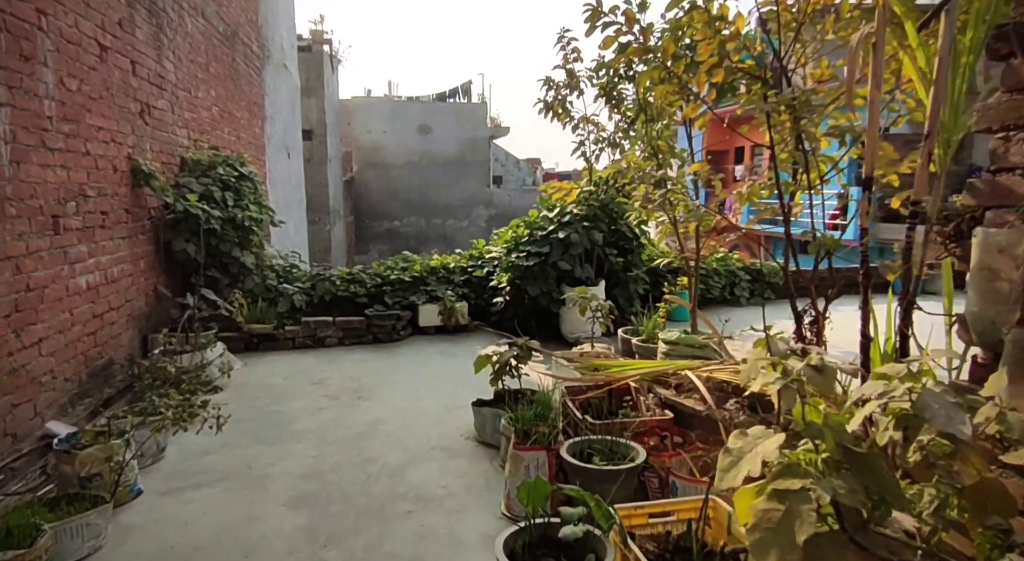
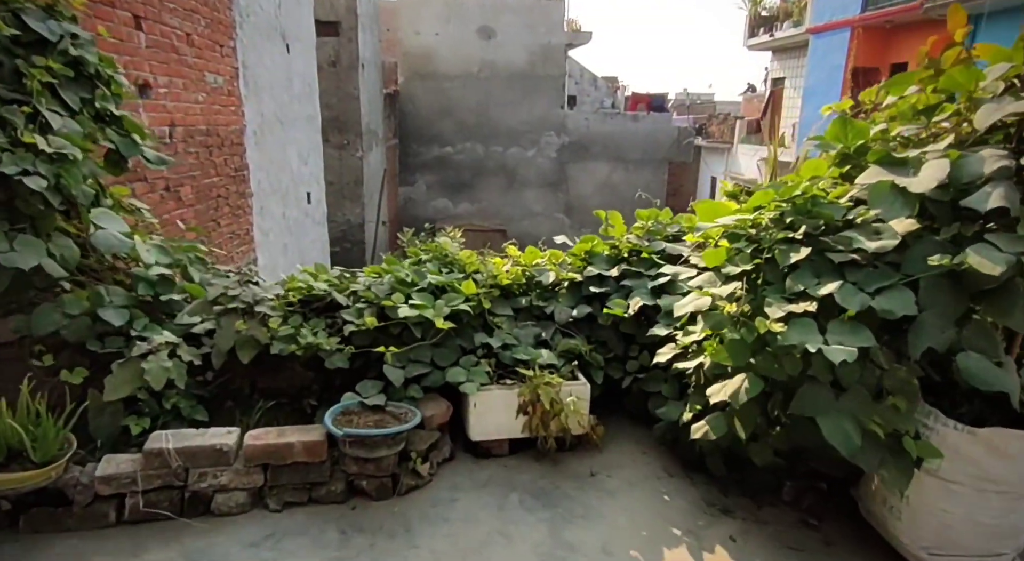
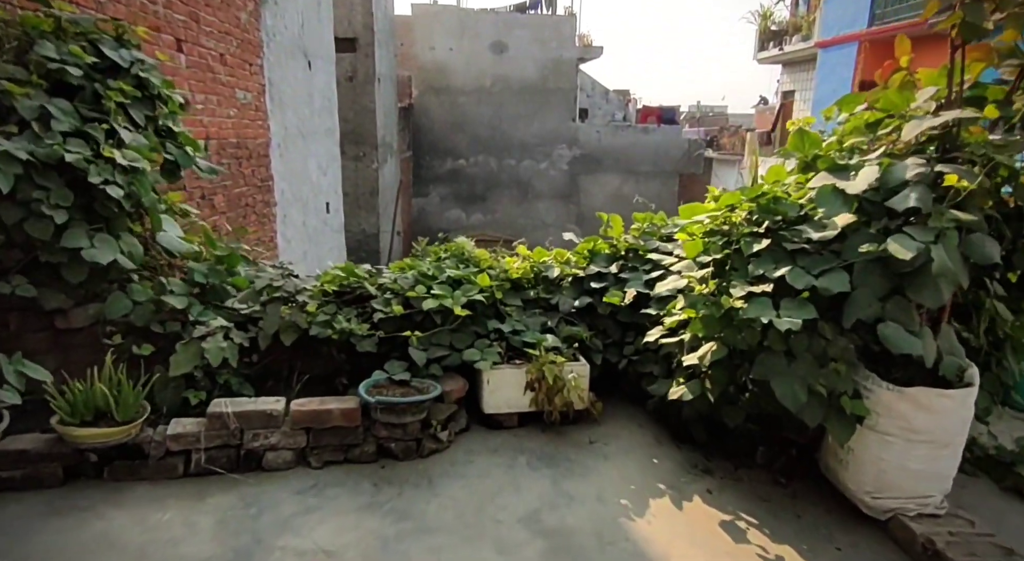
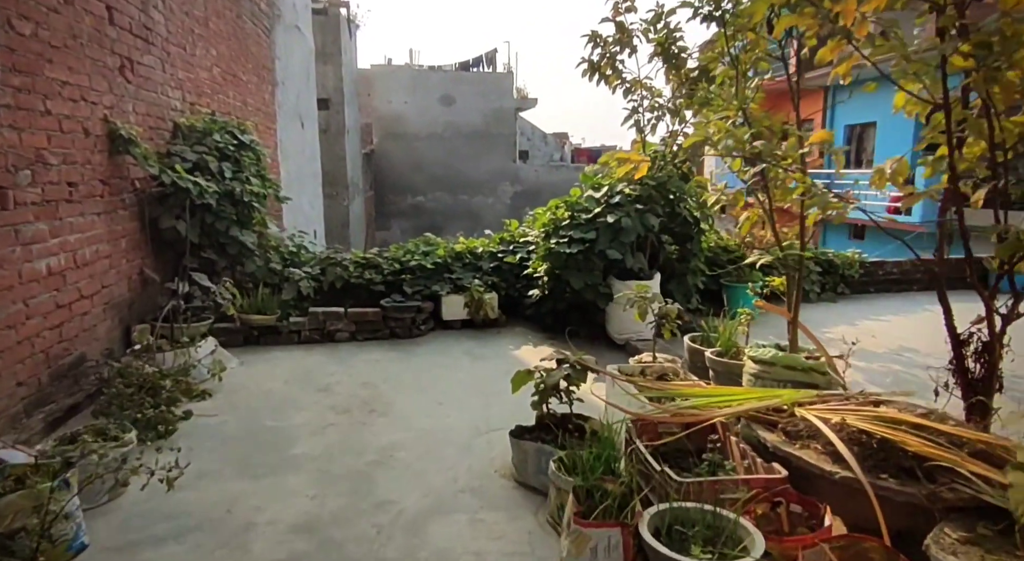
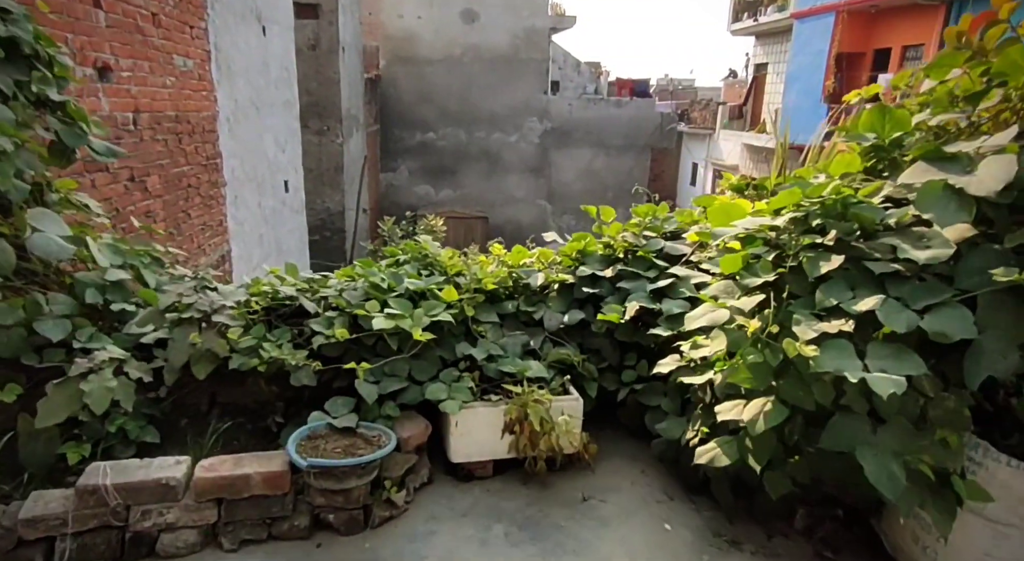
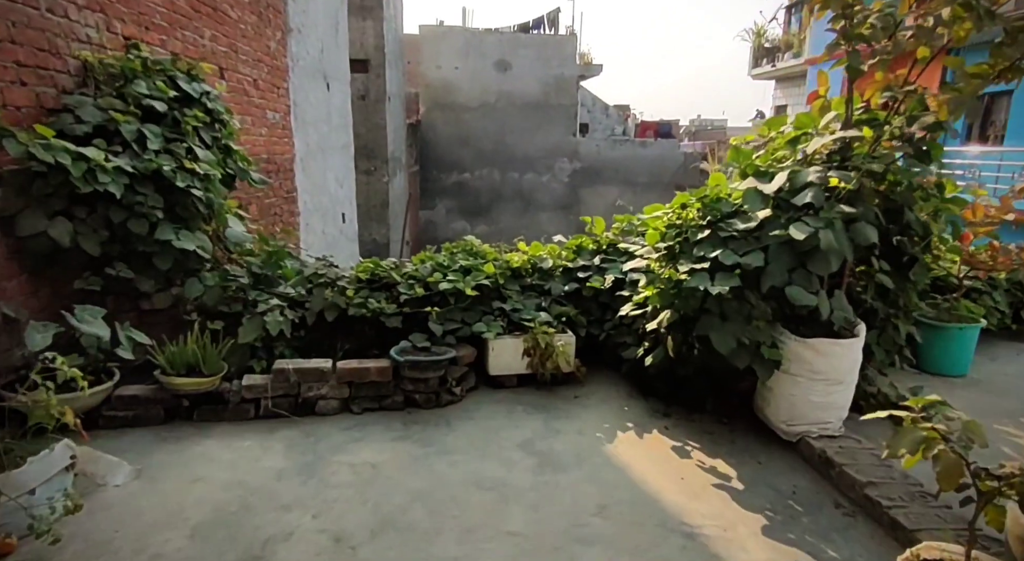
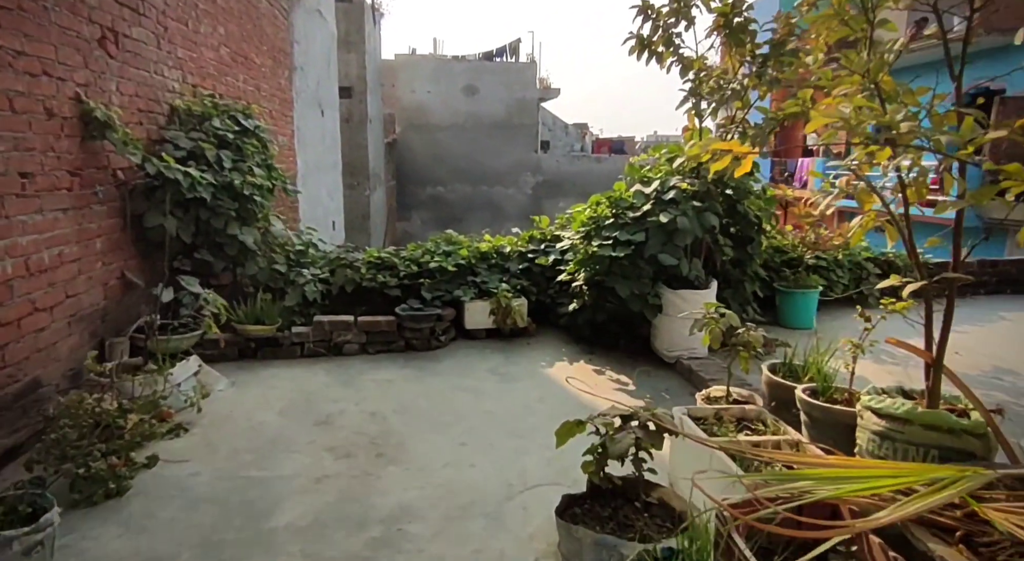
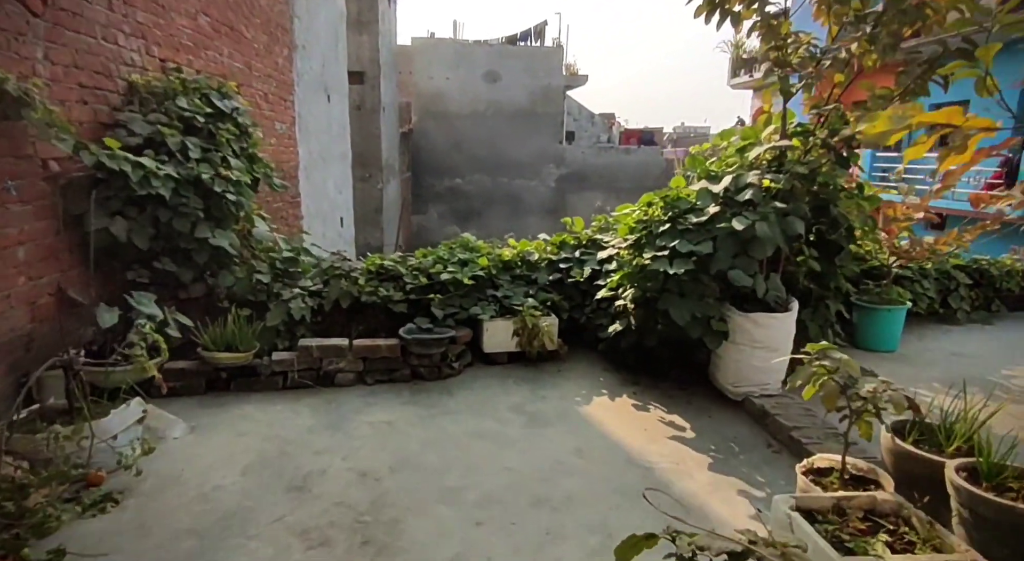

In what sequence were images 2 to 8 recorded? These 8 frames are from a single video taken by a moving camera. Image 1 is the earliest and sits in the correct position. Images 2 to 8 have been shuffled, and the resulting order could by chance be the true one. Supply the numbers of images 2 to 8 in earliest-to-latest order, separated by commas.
4, 7, 8, 6, 3, 2, 5
